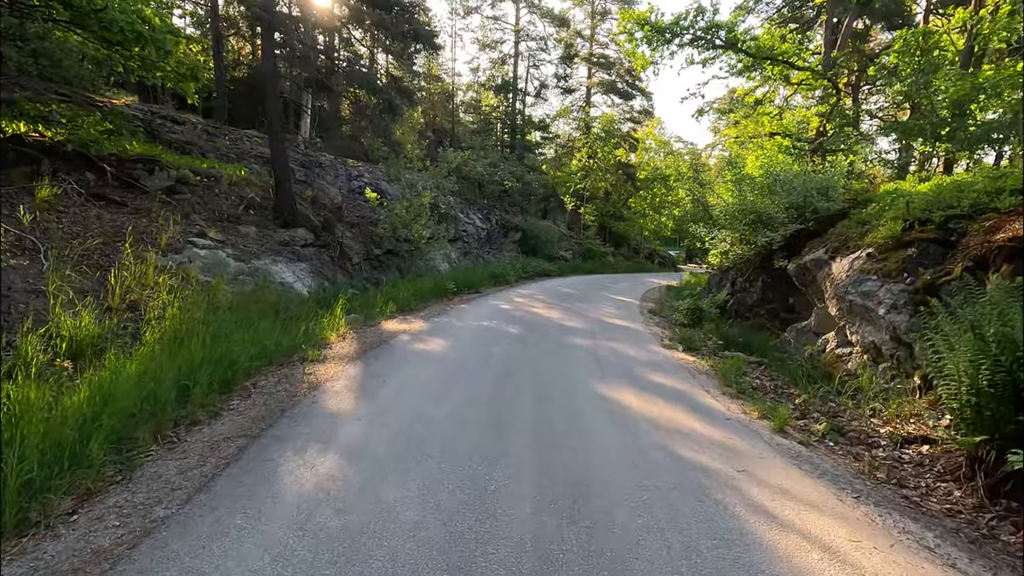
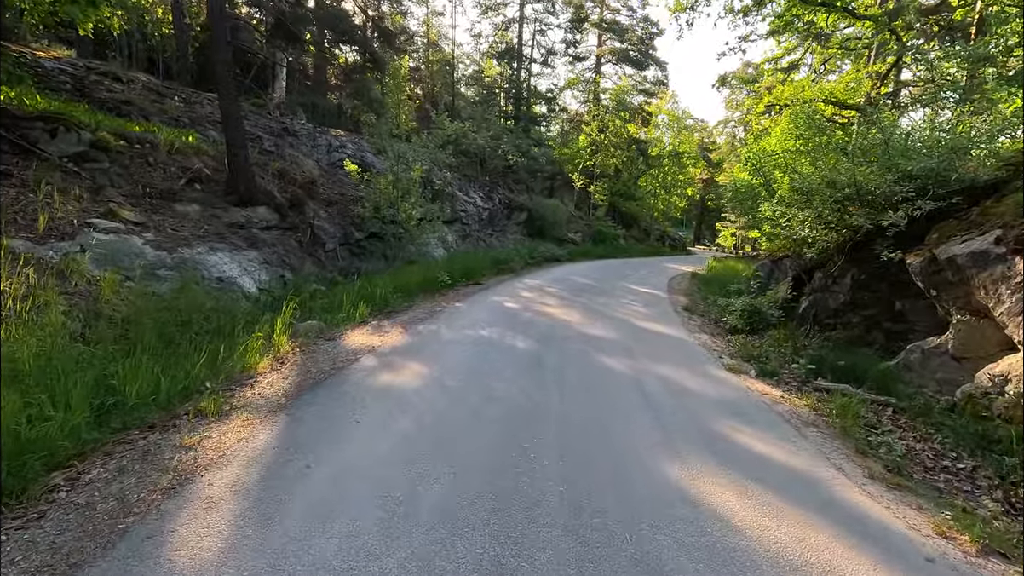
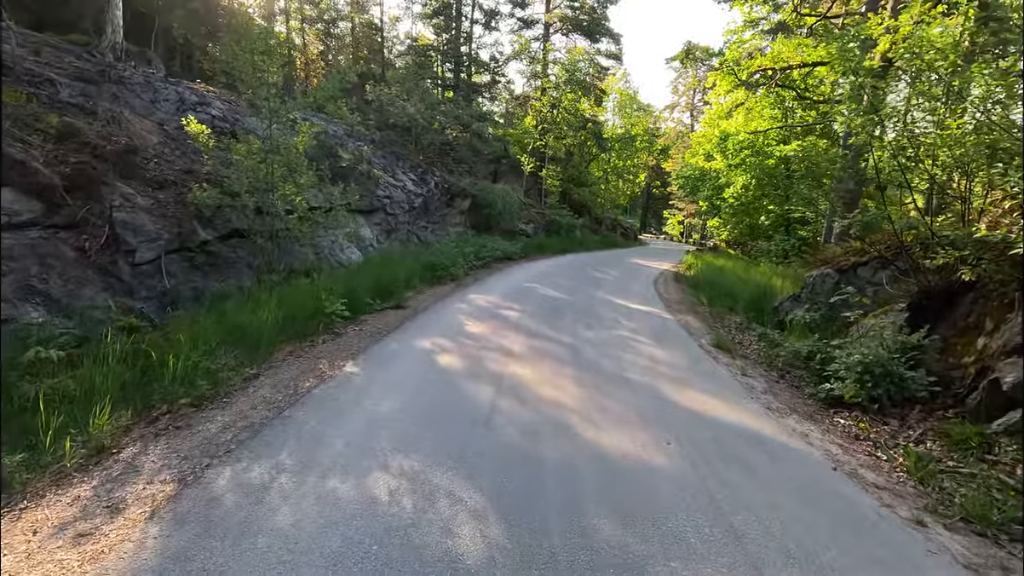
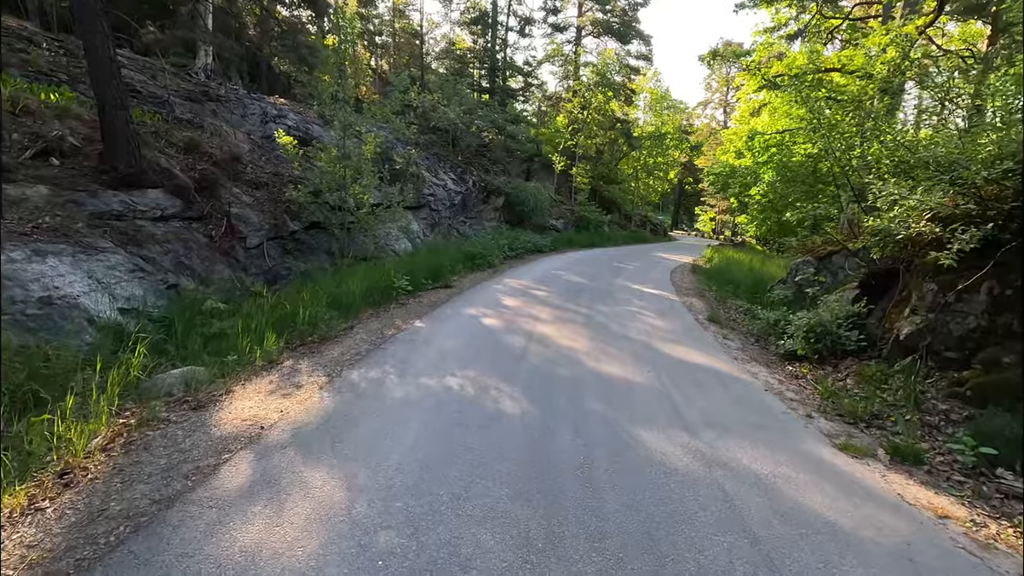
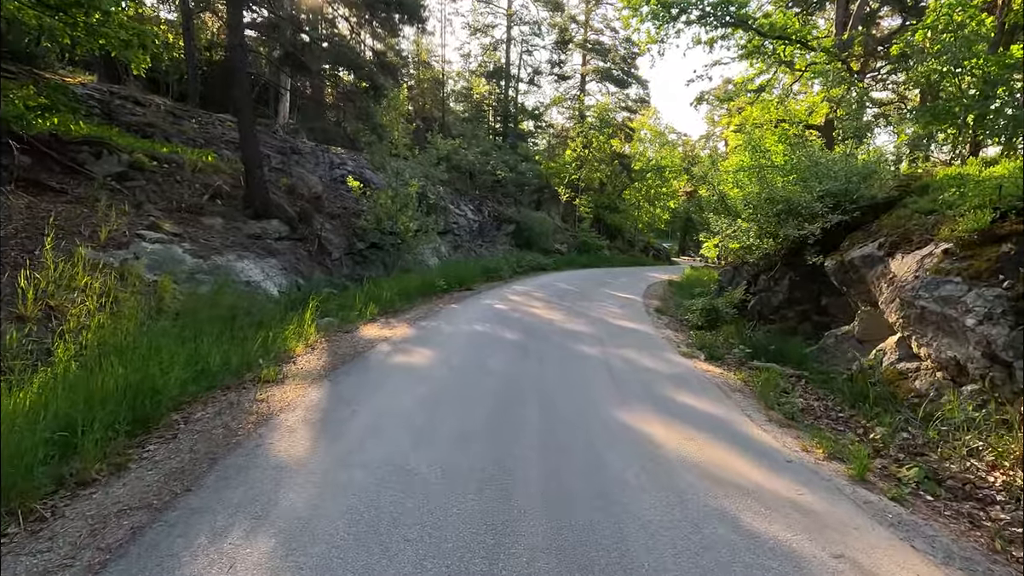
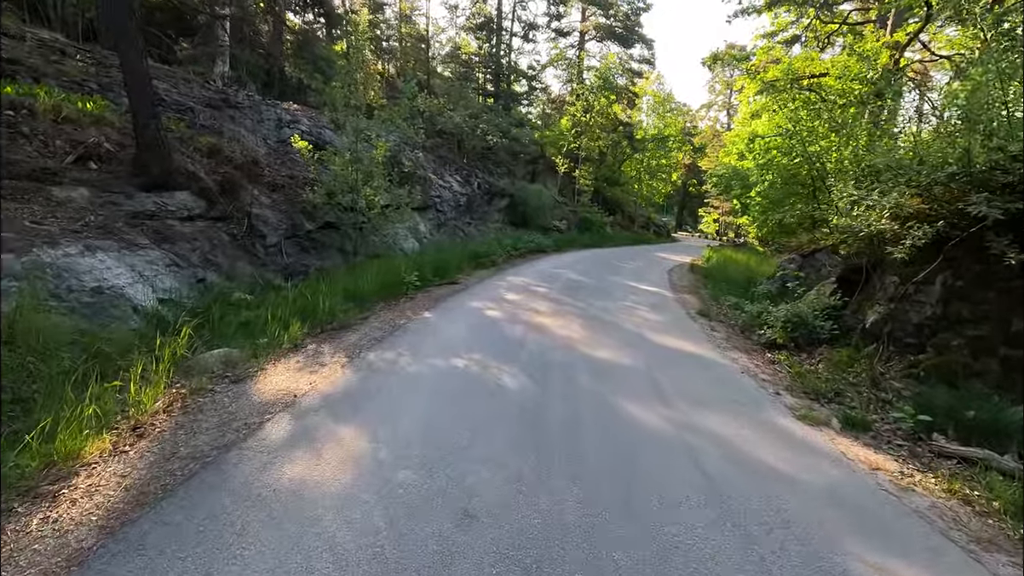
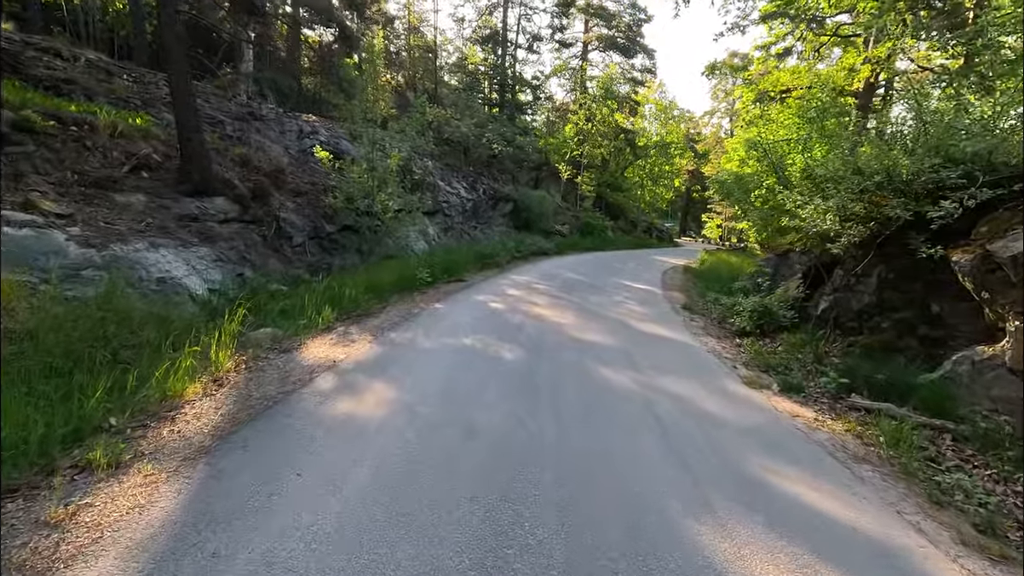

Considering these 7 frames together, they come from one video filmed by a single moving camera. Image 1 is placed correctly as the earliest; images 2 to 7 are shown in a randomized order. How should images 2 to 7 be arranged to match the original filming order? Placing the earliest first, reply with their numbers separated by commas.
5, 2, 7, 6, 4, 3
